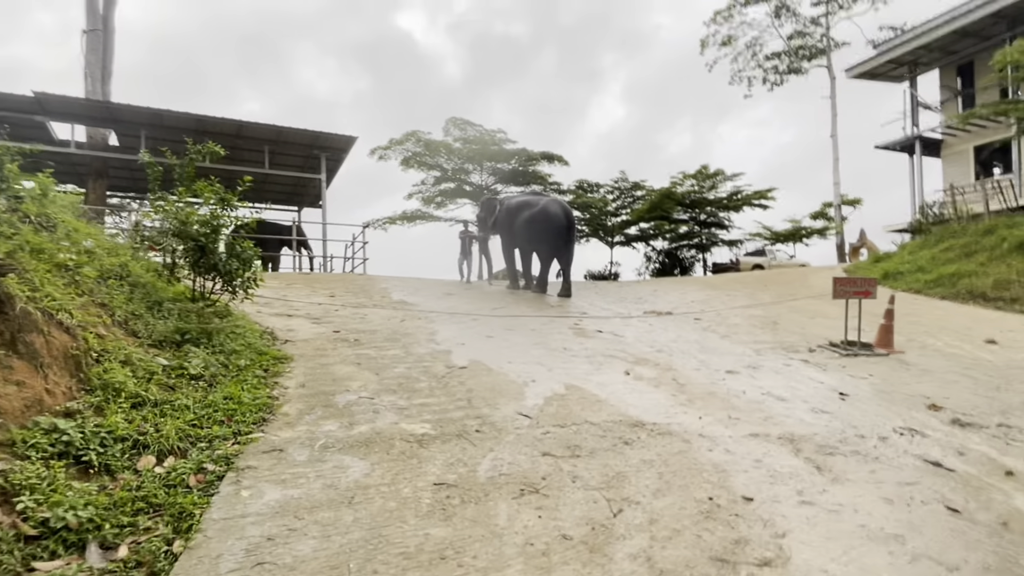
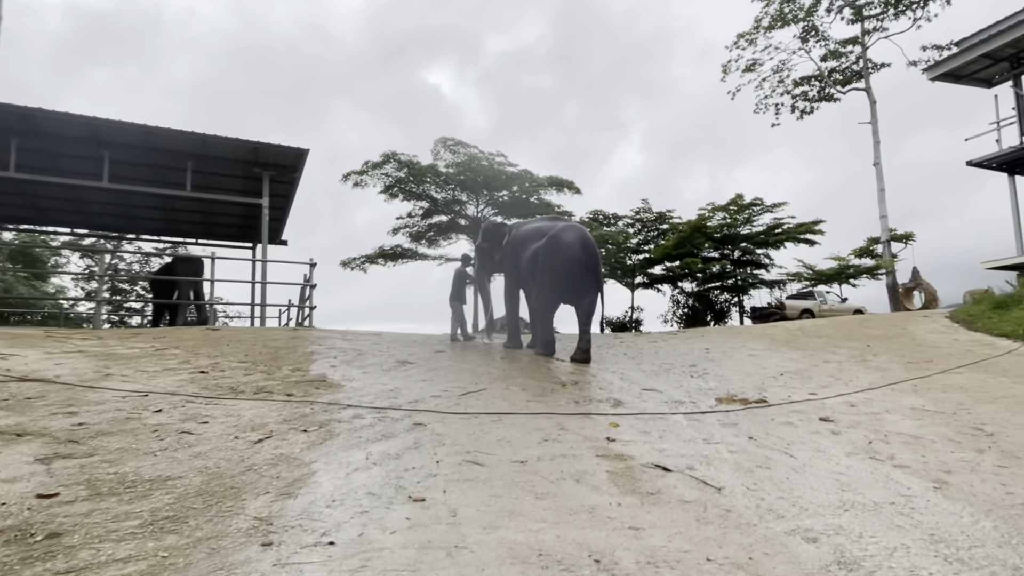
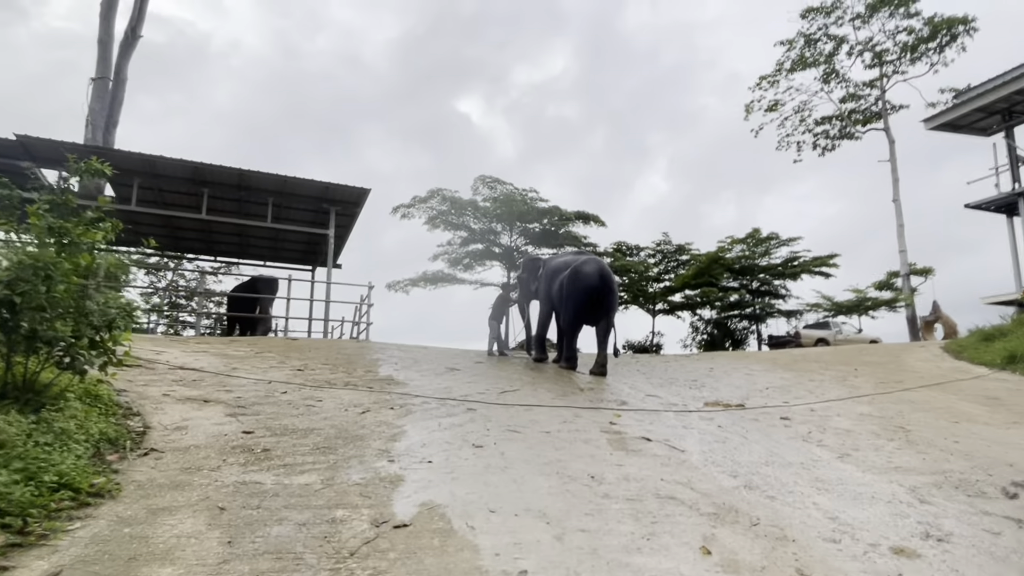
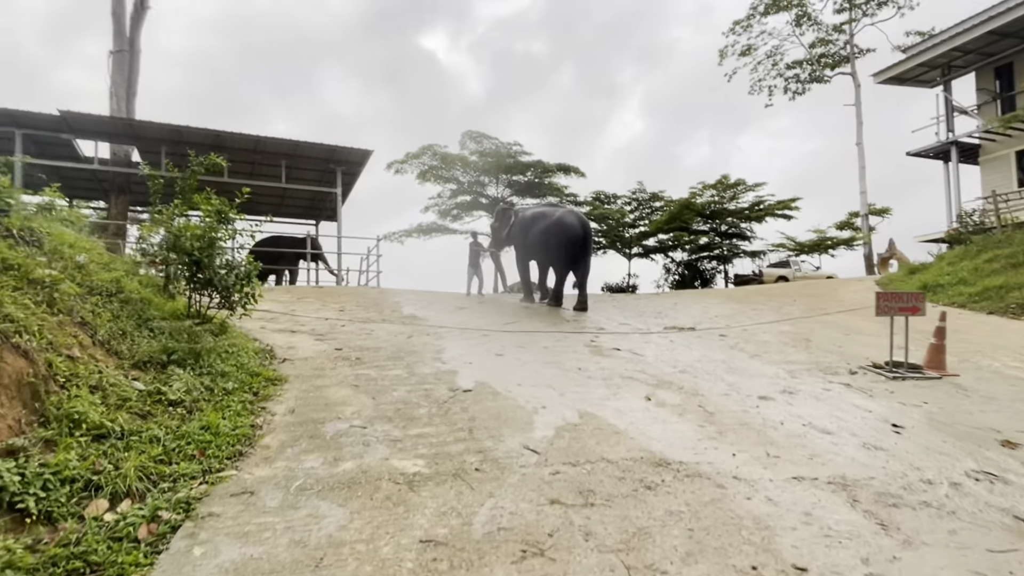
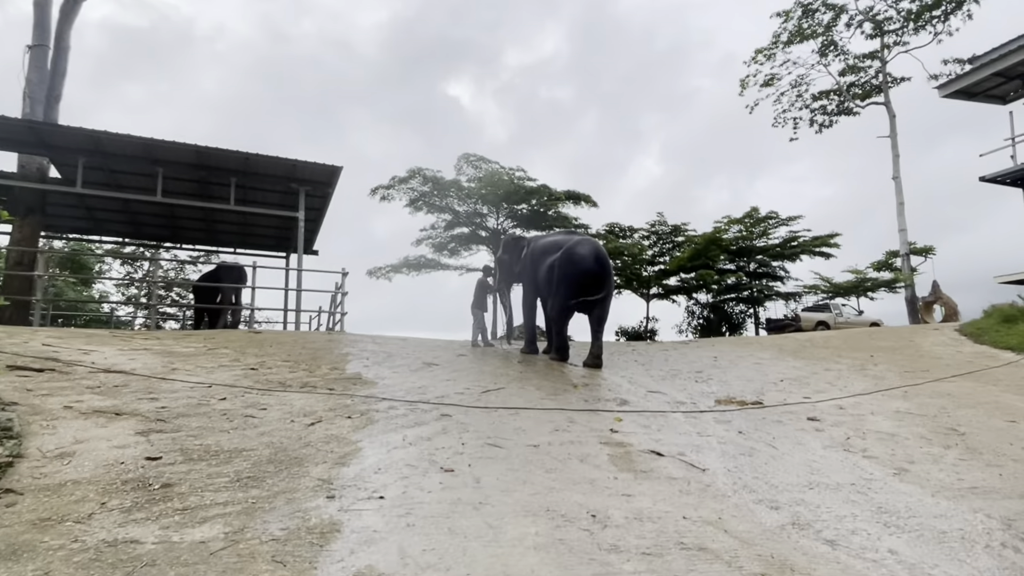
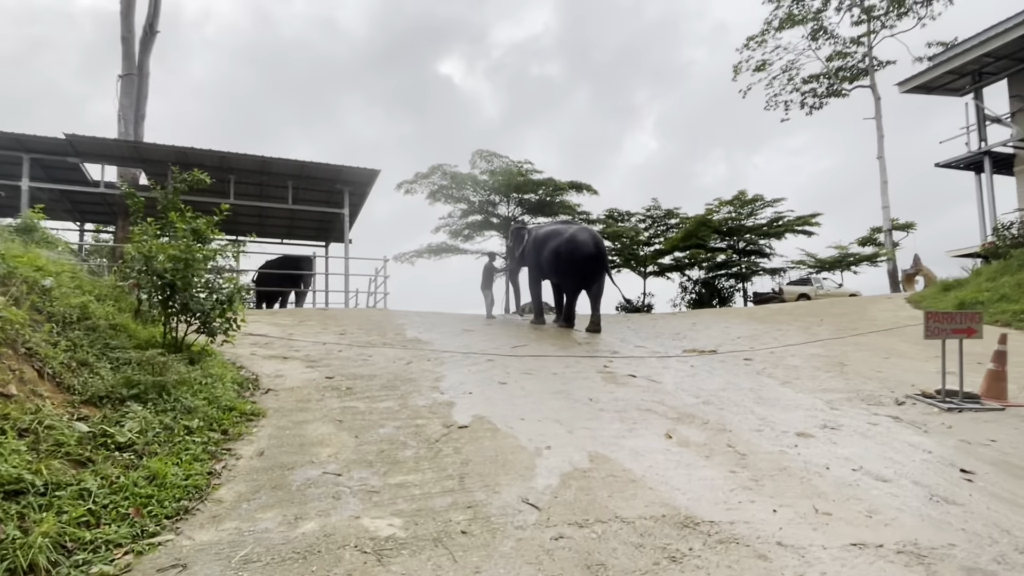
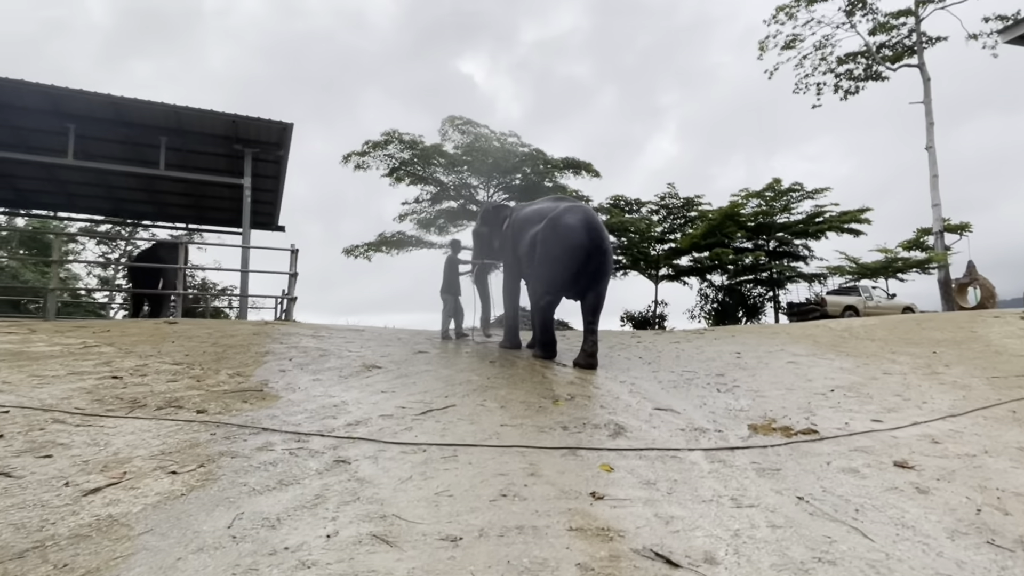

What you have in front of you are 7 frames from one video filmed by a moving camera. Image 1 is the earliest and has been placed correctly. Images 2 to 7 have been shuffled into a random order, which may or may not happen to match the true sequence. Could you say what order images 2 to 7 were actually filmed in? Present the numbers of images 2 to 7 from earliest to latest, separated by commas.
4, 6, 3, 5, 2, 7
